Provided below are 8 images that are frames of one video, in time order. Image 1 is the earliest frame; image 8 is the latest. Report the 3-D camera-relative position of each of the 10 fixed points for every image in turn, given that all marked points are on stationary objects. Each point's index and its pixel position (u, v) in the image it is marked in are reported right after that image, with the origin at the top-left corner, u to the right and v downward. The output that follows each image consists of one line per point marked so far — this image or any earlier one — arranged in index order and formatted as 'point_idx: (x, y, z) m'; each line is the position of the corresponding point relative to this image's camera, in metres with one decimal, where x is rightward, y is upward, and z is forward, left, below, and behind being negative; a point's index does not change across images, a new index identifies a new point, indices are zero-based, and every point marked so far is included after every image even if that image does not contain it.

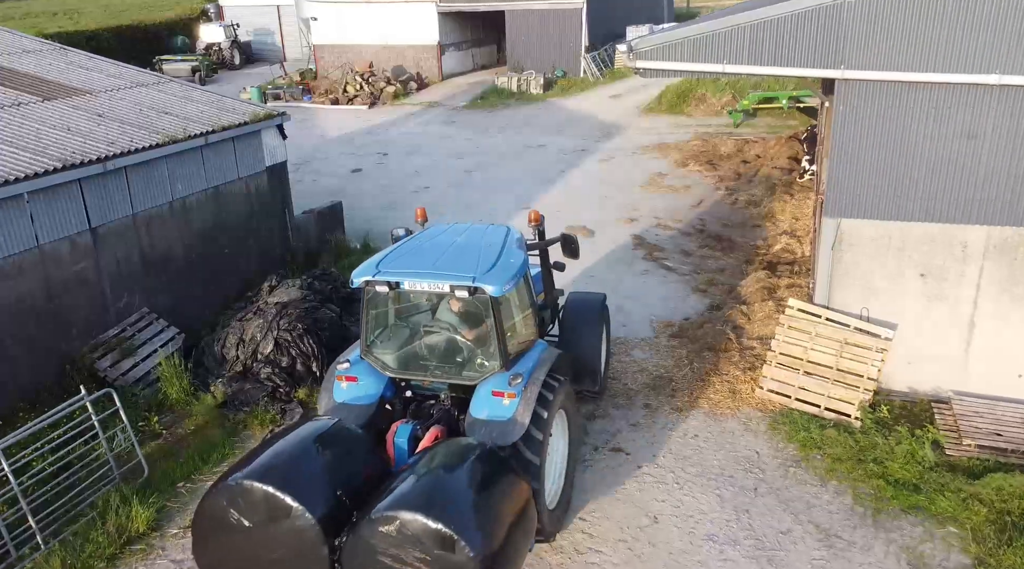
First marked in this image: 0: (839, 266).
0: (+3.1, +0.2, +7.4) m
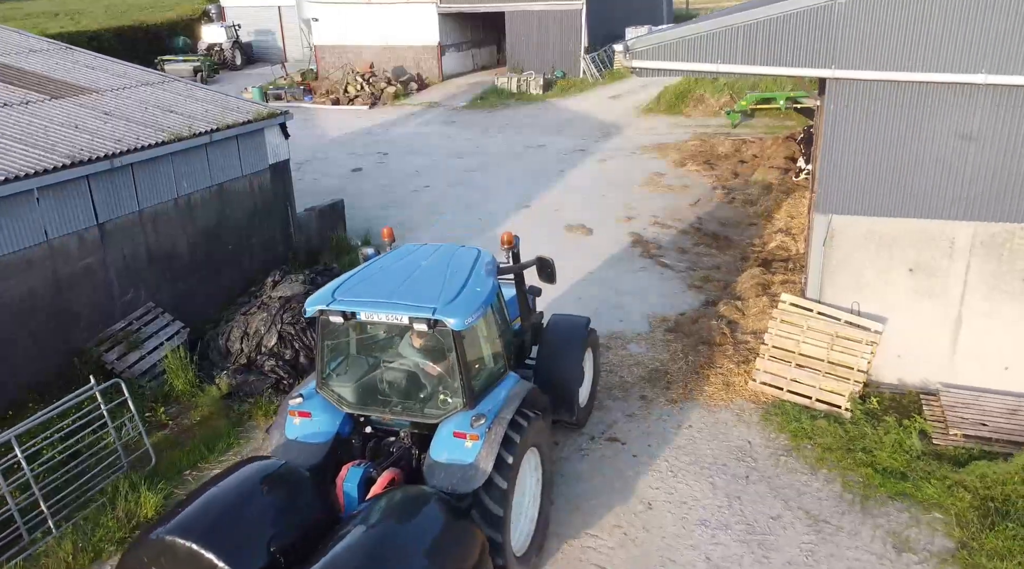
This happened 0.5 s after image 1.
0: (+3.1, +0.2, +7.6) m
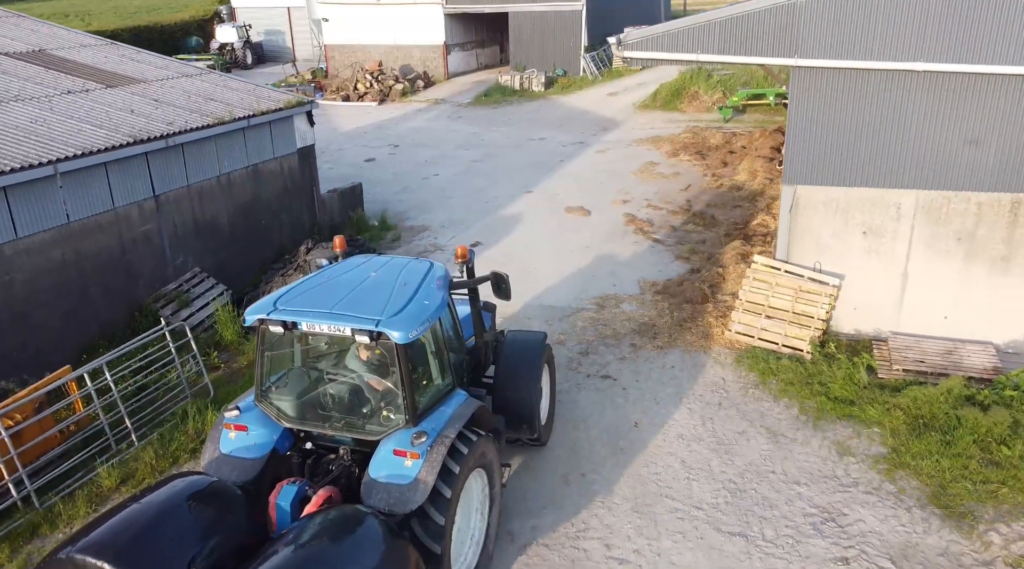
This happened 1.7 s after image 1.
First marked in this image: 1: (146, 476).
0: (+3.2, +0.7, +8.7) m
1: (-3.2, -1.7, +6.6) m
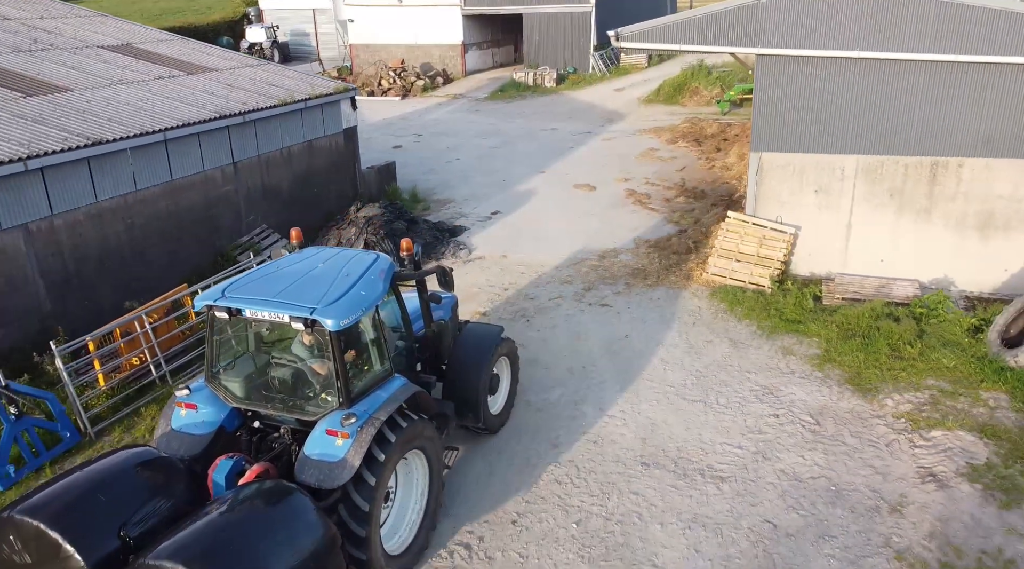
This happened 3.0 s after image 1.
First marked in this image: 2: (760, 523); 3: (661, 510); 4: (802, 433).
0: (+3.4, +1.4, +10.7) m
1: (-3.0, -1.0, +8.7) m
2: (+1.9, -1.8, +6.0) m
3: (+1.2, -1.8, +6.2) m
4: (+2.7, -1.3, +7.2) m
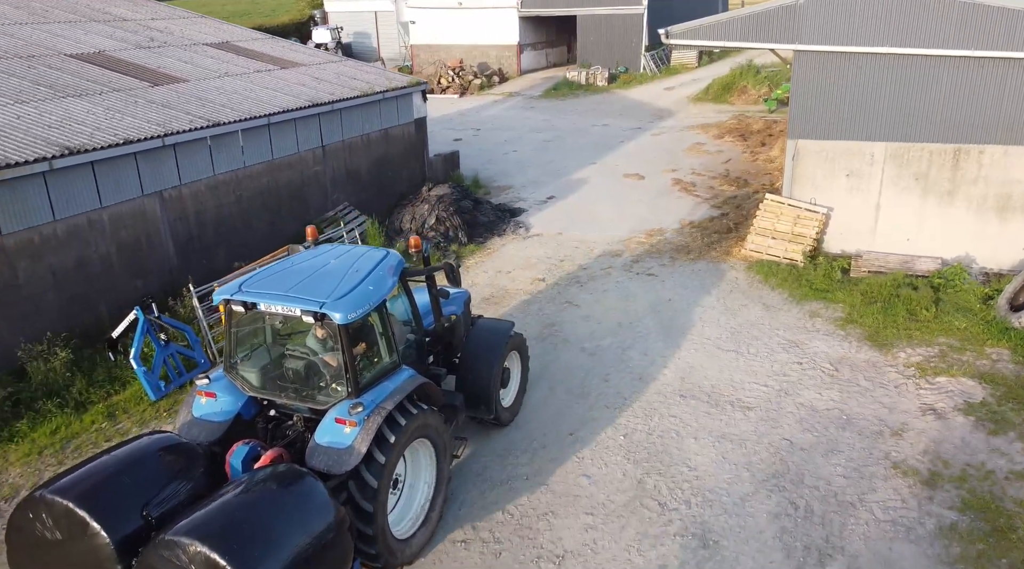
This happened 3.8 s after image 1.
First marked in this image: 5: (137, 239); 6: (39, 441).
0: (+4.3, +1.7, +11.7) m
1: (-2.3, -0.5, +10.1) m
2: (+2.4, -1.4, +7.1) m
3: (+1.7, -1.4, +7.4) m
4: (+3.3, -0.9, +8.3) m
5: (-4.6, +0.6, +9.6) m
6: (-4.5, -1.5, +7.4) m
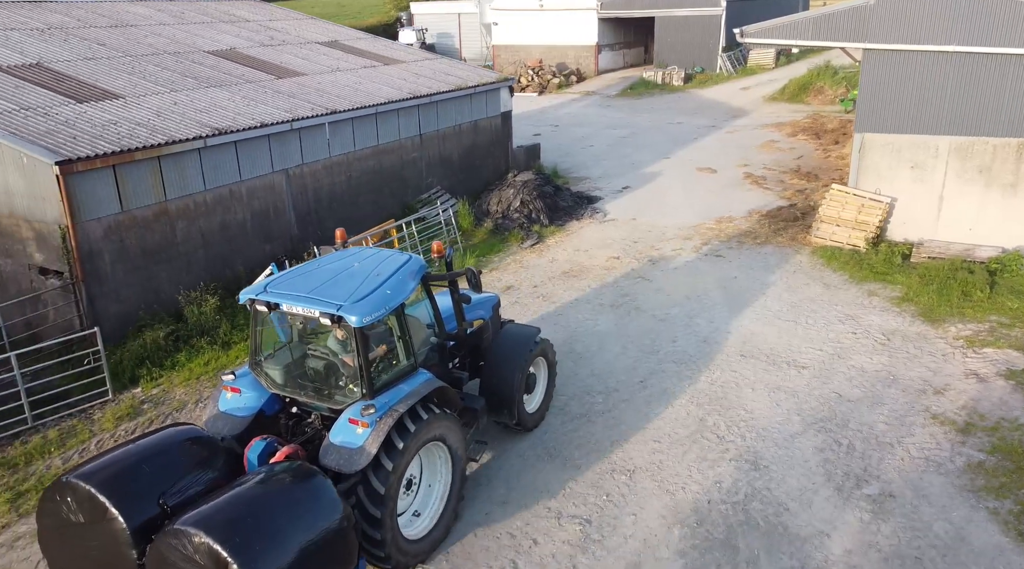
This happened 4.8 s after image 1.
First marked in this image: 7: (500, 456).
0: (+5.6, +2.0, +12.4) m
1: (-1.1, 0.0, +11.4) m
2: (+3.2, -1.1, +8.0) m
3: (+2.6, -1.0, +8.3) m
4: (+4.2, -0.7, +9.1) m
5: (-3.5, +1.1, +11.1) m
6: (-3.6, -1.0, +8.9) m
7: (-0.2, -1.6, +7.0) m
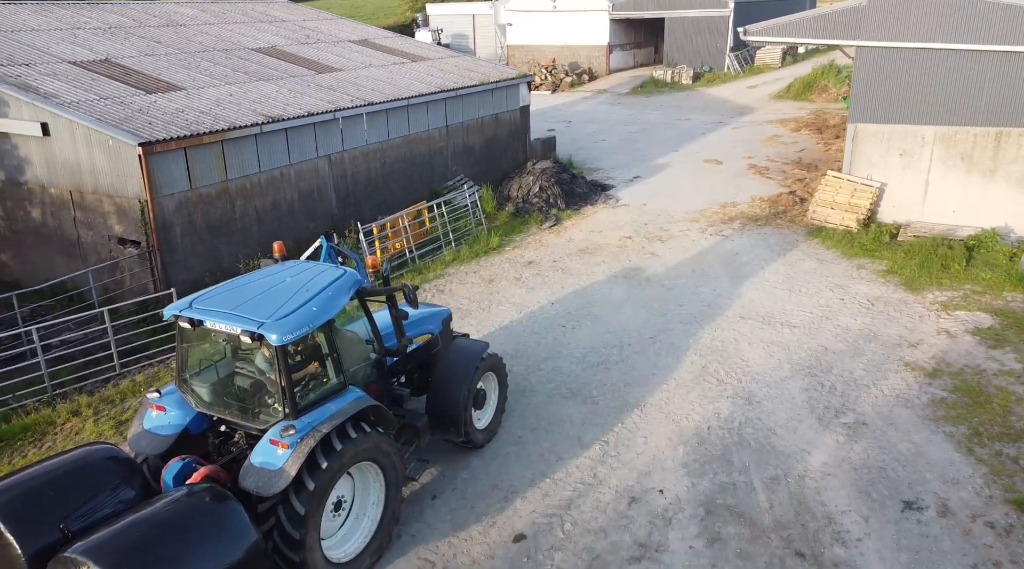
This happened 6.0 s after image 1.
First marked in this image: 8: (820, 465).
0: (+5.9, +2.3, +13.5) m
1: (-0.8, +0.4, +12.5) m
2: (+3.5, -0.7, +9.1) m
3: (+2.9, -0.6, +9.4) m
4: (+4.5, -0.3, +10.2) m
5: (-3.1, +1.5, +12.3) m
6: (-3.3, -0.6, +10.1) m
7: (+0.1, -1.2, +8.2) m
8: (+2.7, -1.6, +6.9) m
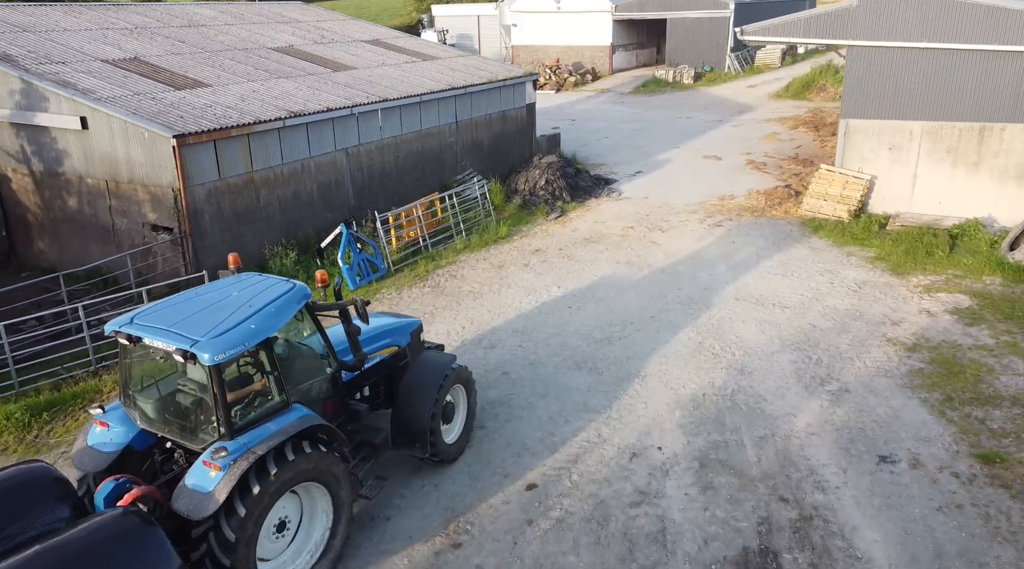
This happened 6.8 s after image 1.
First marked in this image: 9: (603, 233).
0: (+6.1, +2.5, +14.2) m
1: (-0.7, +0.6, +13.2) m
2: (+3.7, -0.5, +9.8) m
3: (+3.0, -0.4, +10.1) m
4: (+4.6, -0.1, +10.8) m
5: (-3.0, +1.7, +13.0) m
6: (-3.2, -0.3, +10.8) m
7: (+0.2, -1.0, +8.8) m
8: (+2.8, -1.4, +7.5) m
9: (+1.6, +0.9, +13.8) m
